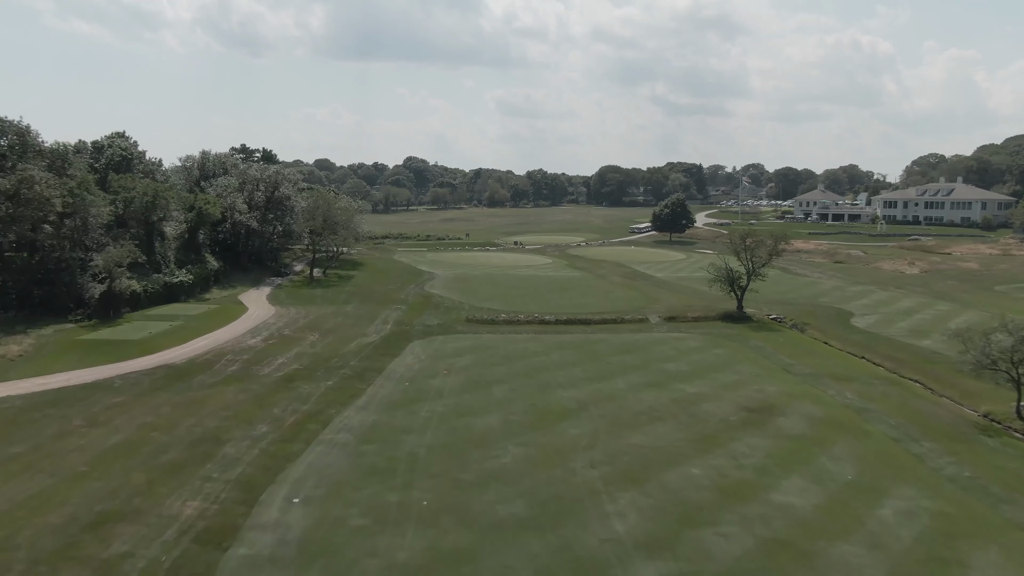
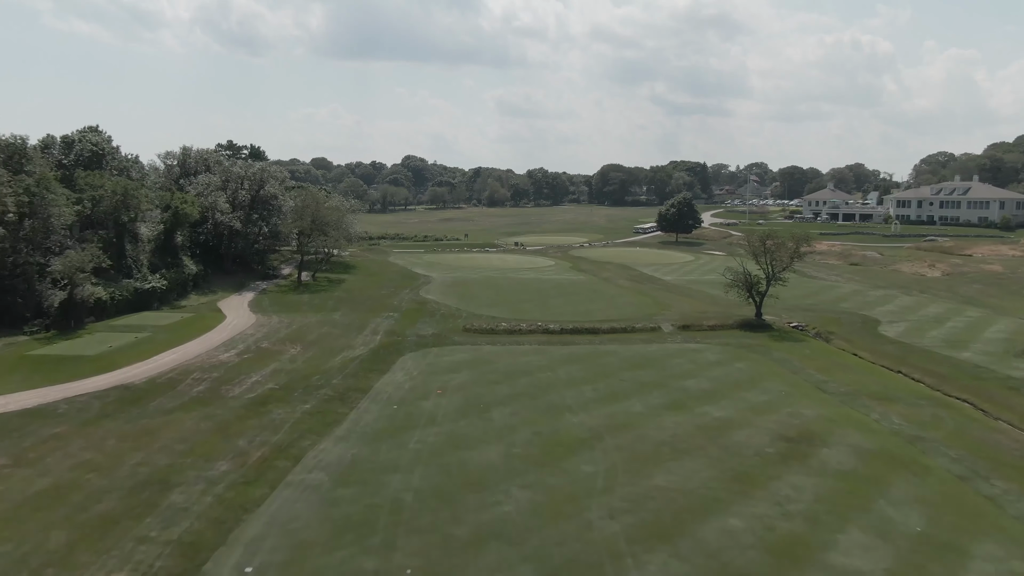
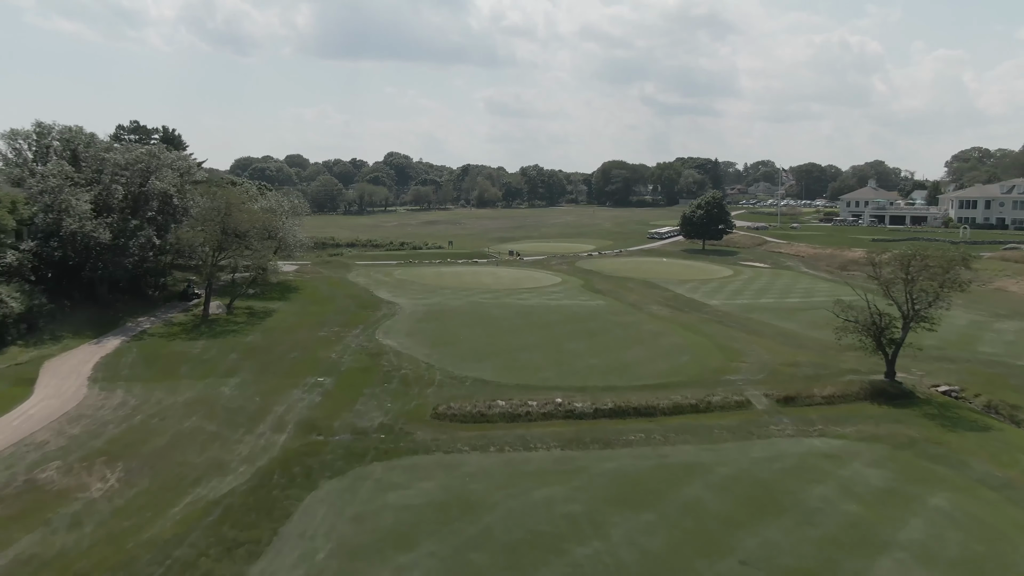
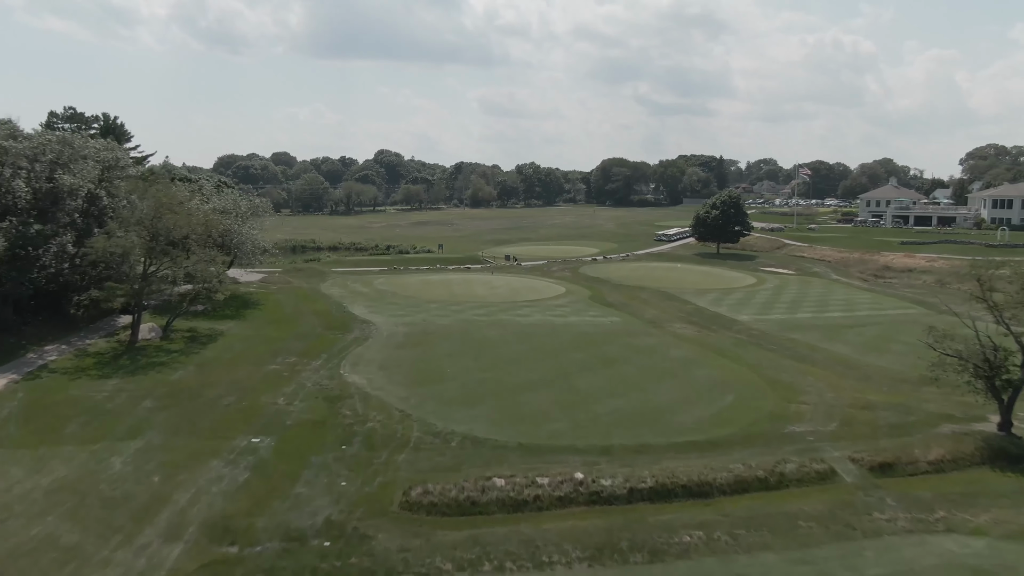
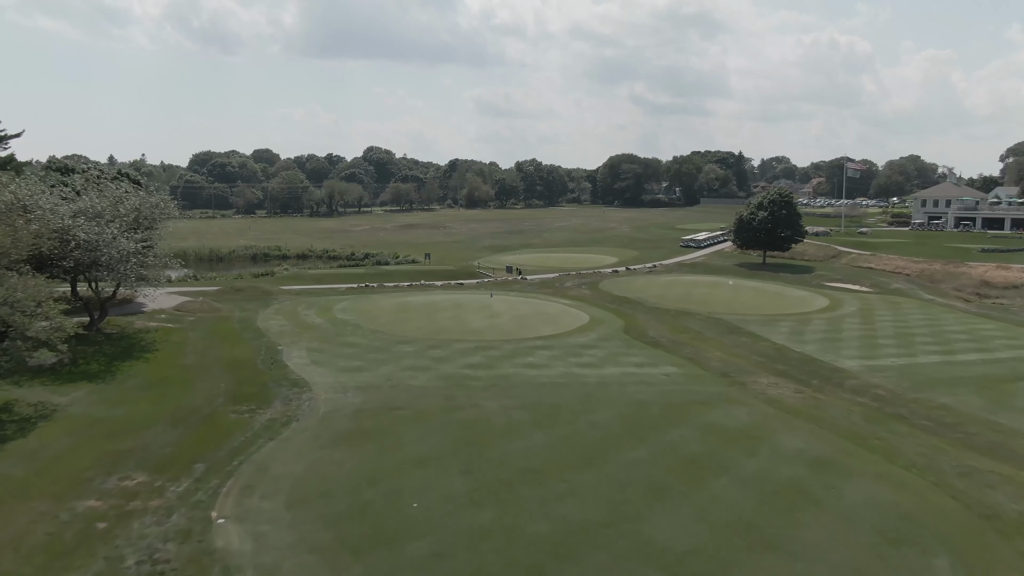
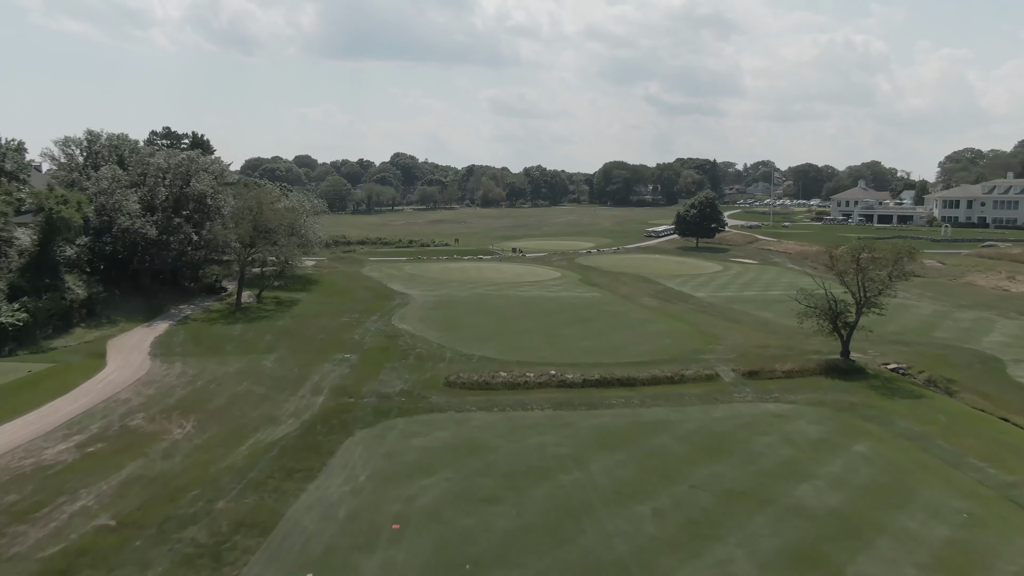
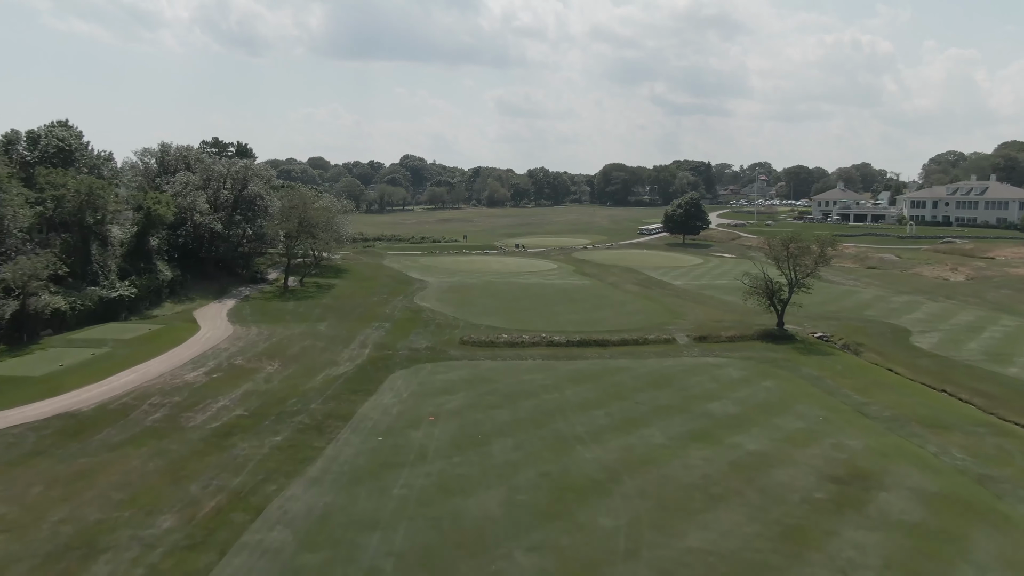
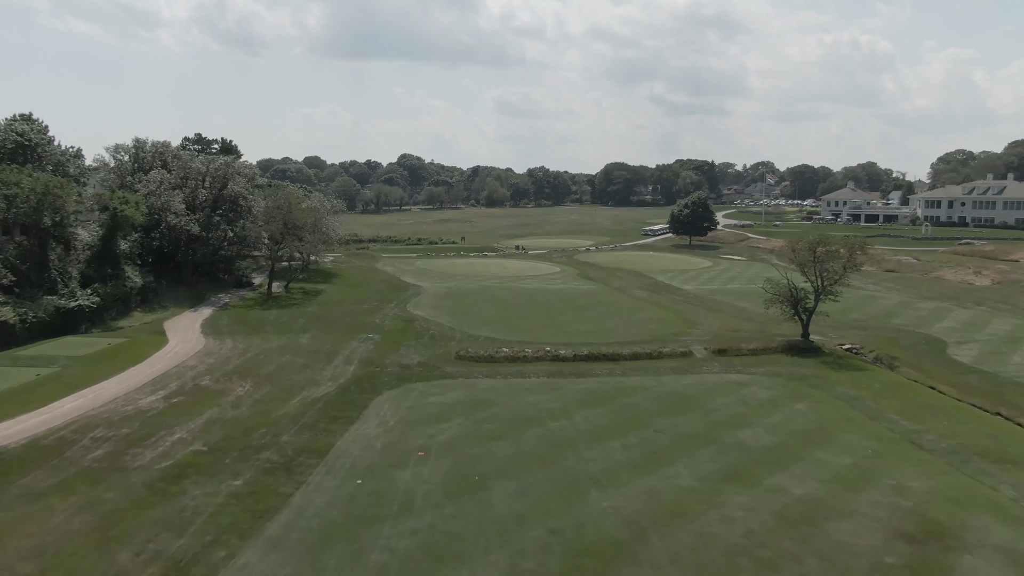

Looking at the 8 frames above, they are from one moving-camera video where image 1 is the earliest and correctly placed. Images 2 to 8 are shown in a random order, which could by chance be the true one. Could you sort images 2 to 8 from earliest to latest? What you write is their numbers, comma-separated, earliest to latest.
2, 7, 8, 6, 3, 4, 5
